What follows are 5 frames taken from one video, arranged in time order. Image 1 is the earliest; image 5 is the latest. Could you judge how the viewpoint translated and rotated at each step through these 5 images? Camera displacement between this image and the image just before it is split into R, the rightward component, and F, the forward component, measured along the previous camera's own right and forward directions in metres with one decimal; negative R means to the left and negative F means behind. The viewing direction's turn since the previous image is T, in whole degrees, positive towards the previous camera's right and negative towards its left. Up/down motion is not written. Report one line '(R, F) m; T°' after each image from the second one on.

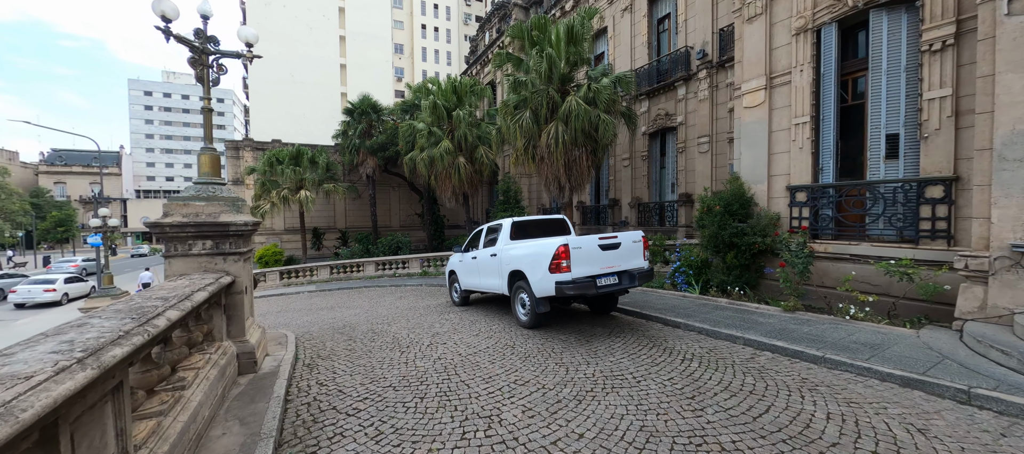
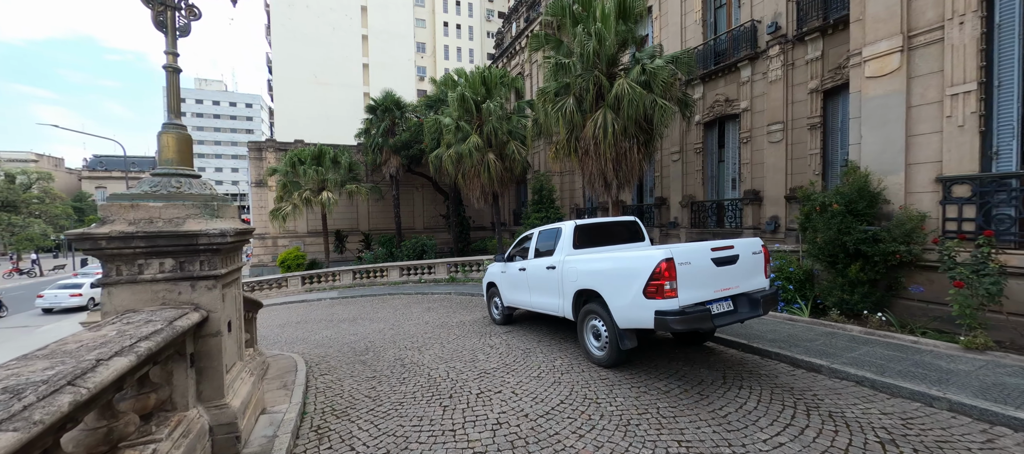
(-0.6, +1.3) m; -3°
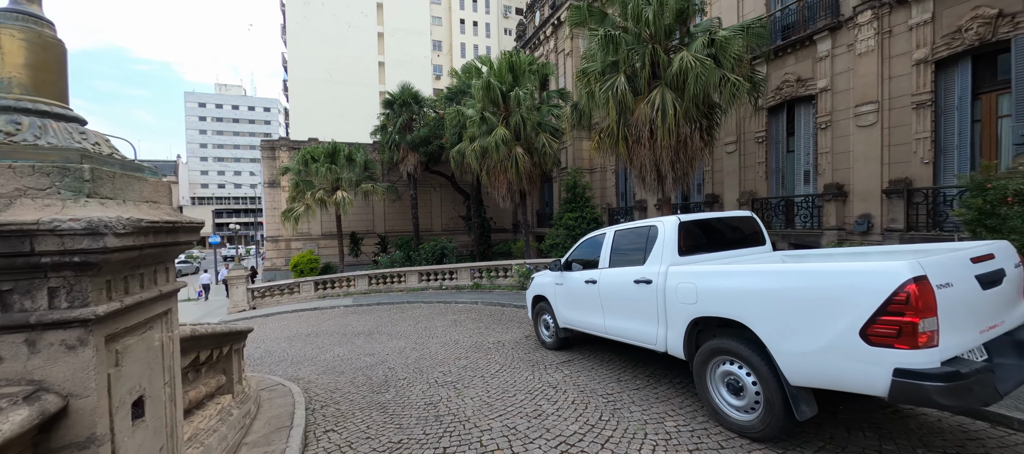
(-0.6, +1.4) m; -2°
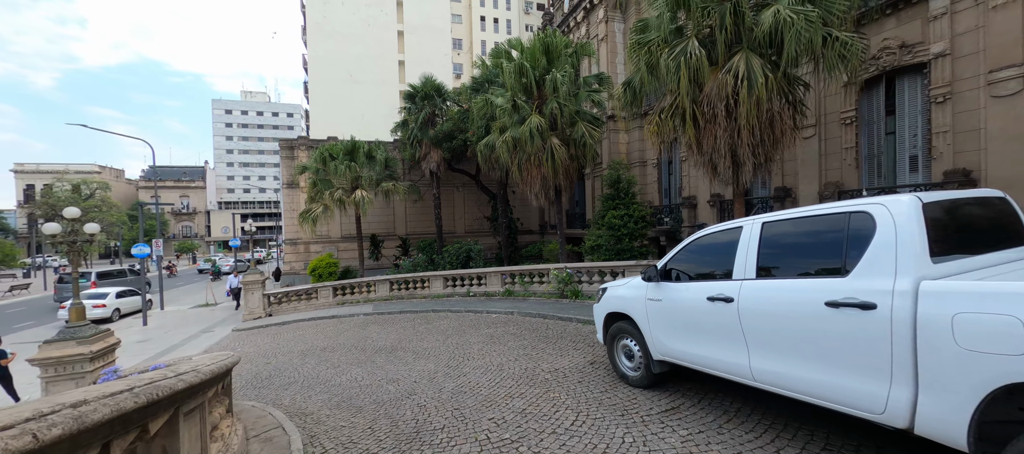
(-0.6, +1.3) m; -3°
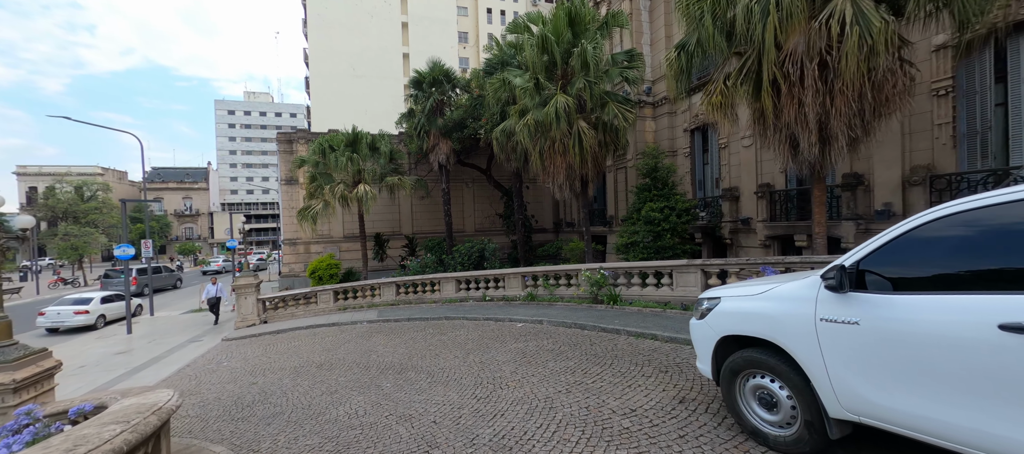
(-0.5, +1.4) m; -1°
